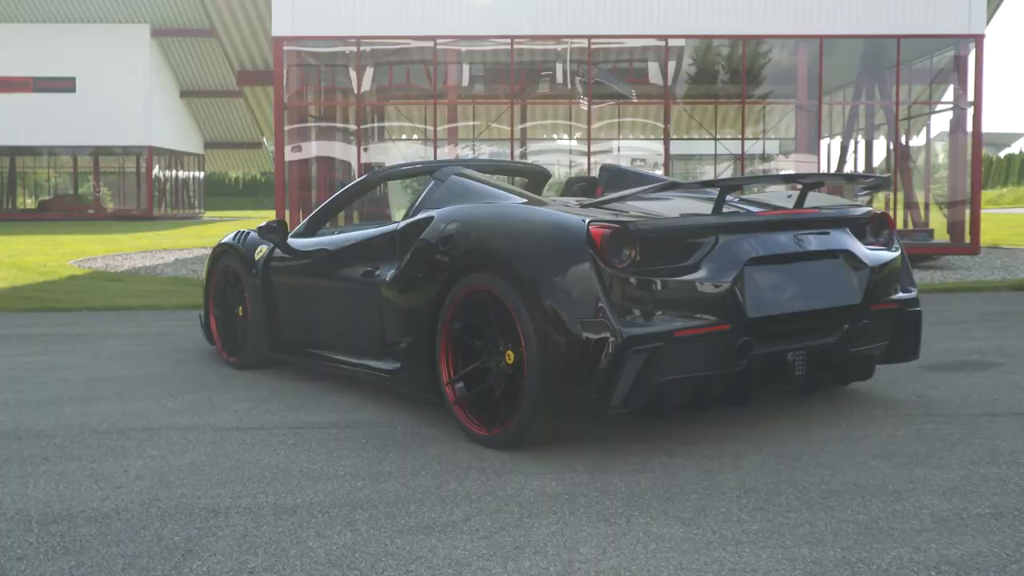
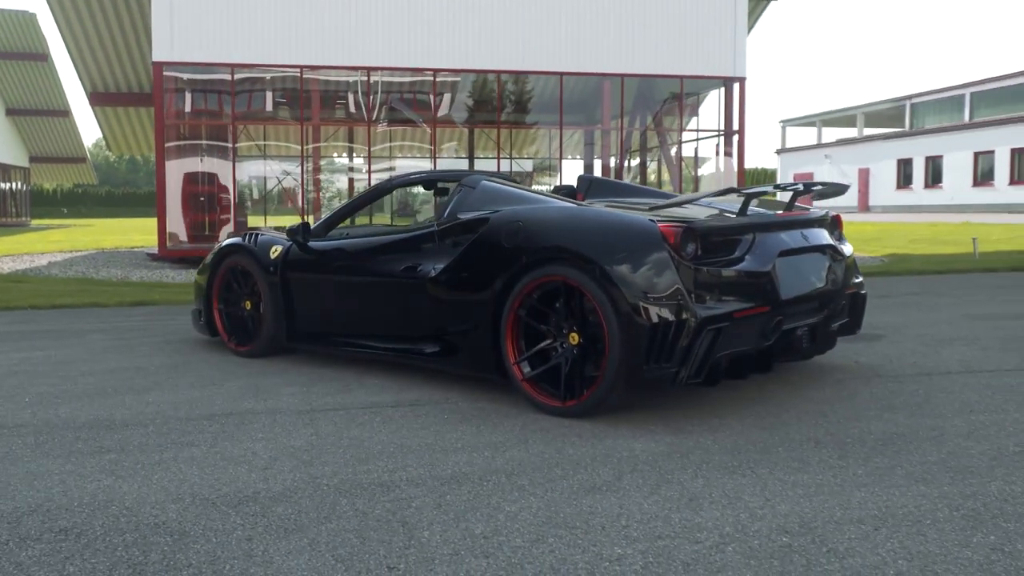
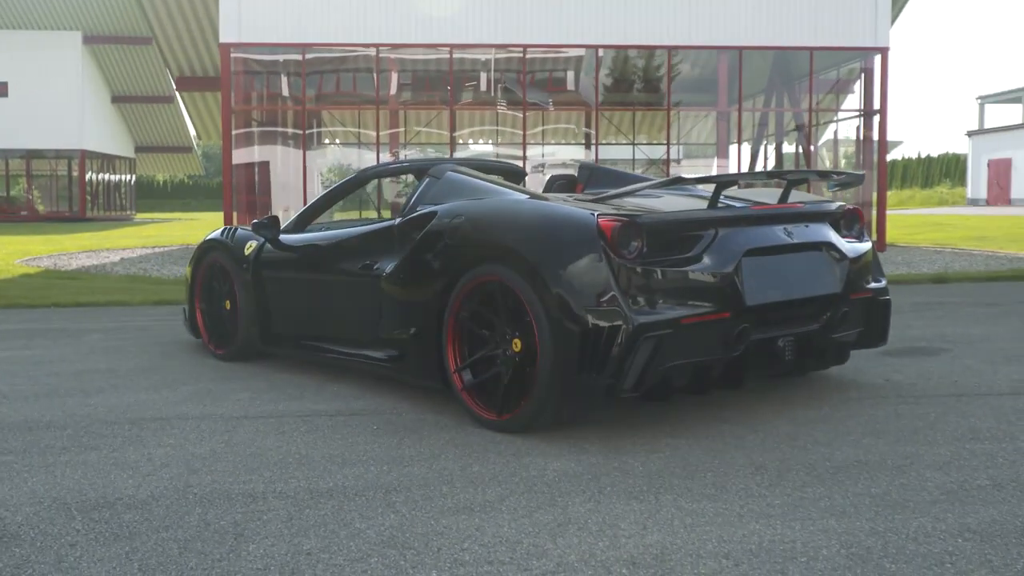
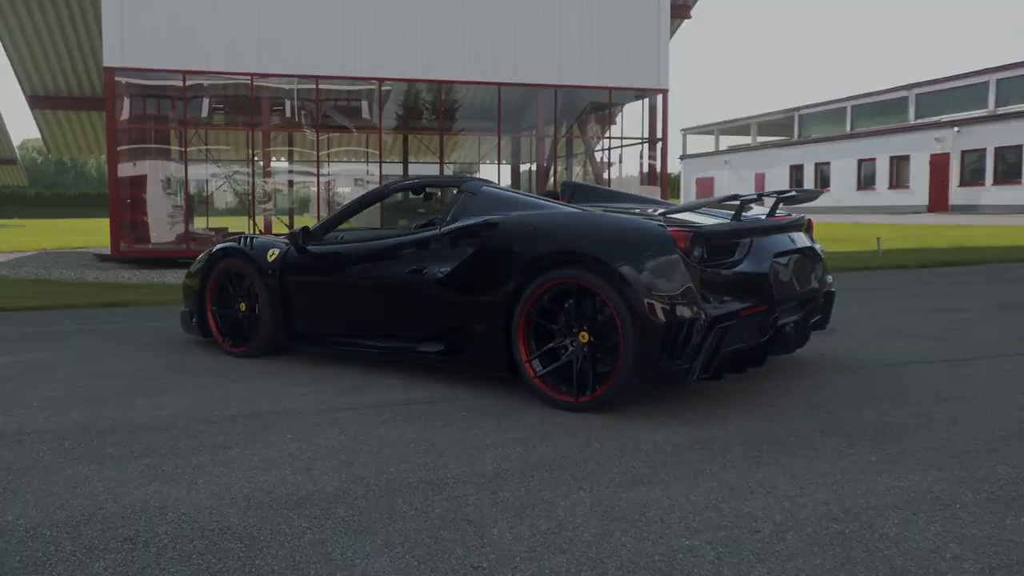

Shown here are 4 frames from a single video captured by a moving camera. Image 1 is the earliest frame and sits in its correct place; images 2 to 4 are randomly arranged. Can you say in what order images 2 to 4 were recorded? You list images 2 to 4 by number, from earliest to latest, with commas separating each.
3, 2, 4
